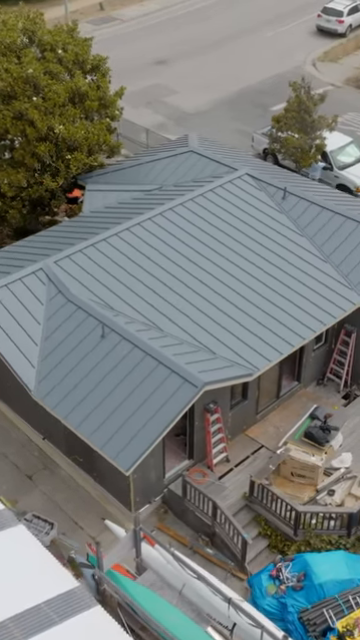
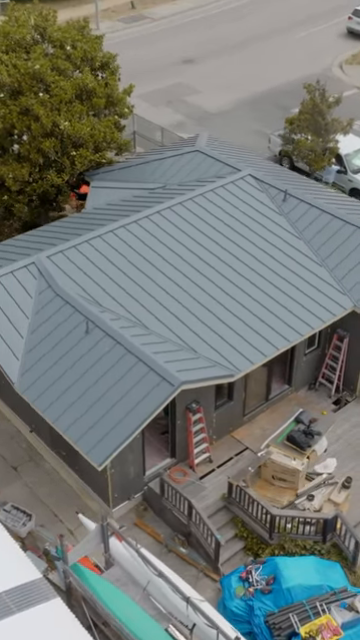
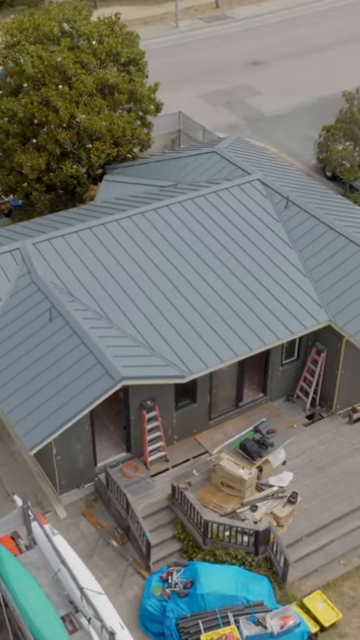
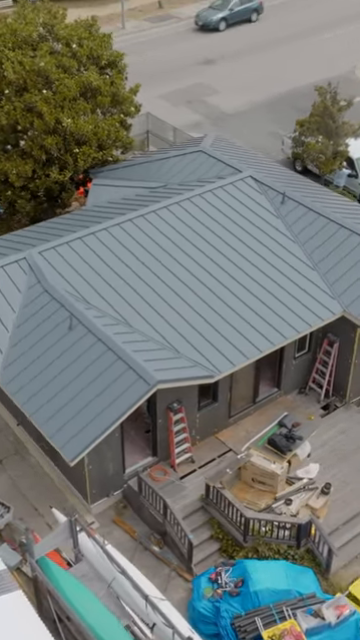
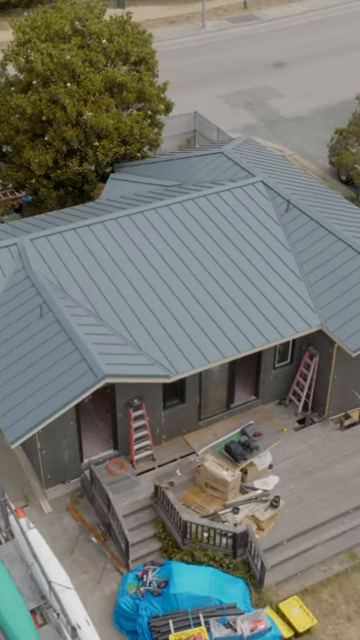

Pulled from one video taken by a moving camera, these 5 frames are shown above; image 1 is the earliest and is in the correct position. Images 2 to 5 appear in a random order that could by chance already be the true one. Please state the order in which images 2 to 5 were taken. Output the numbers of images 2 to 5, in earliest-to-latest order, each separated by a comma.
2, 4, 3, 5
